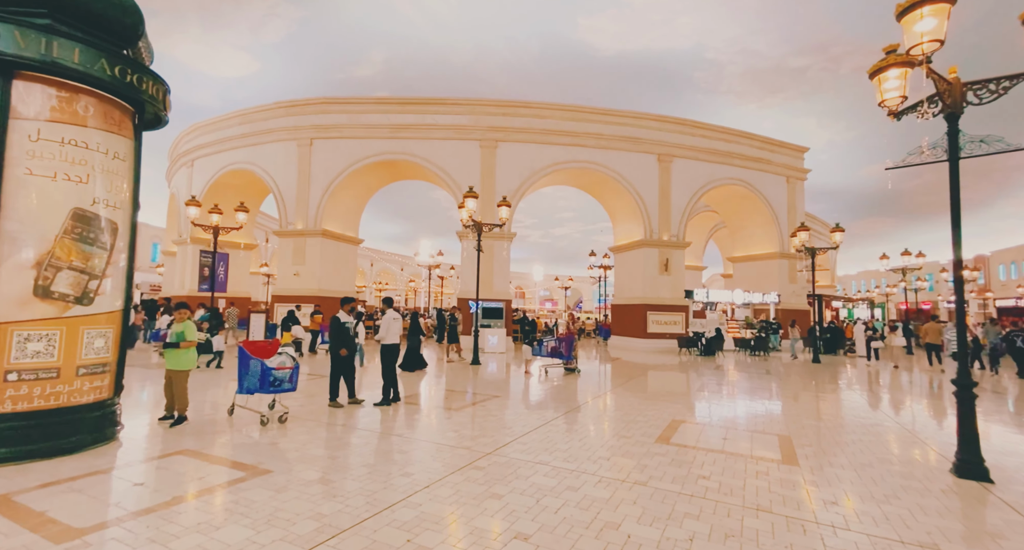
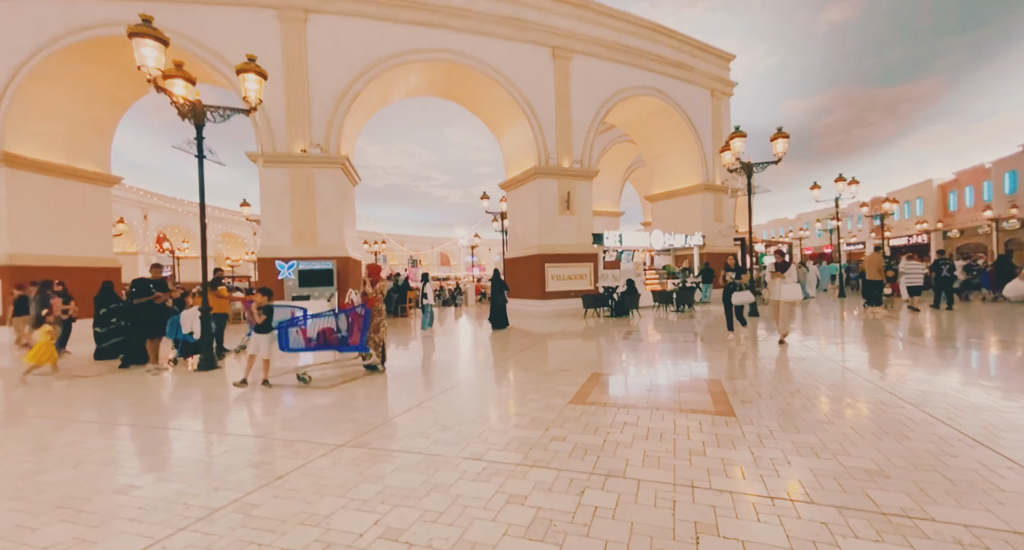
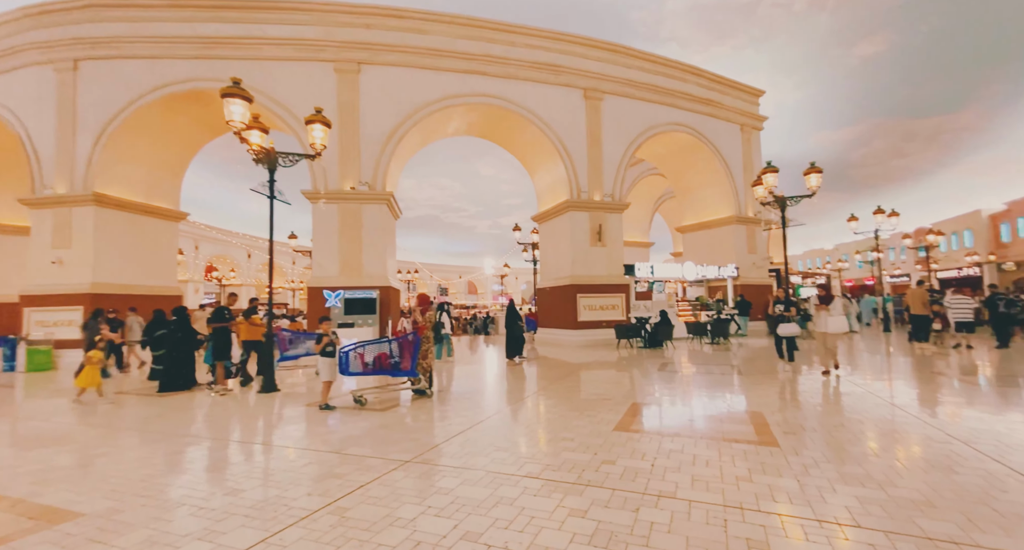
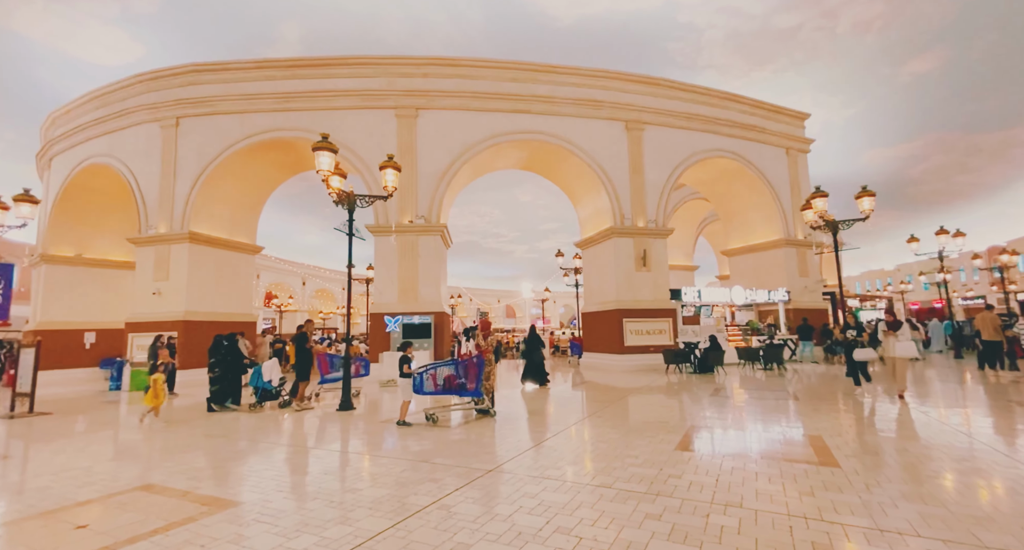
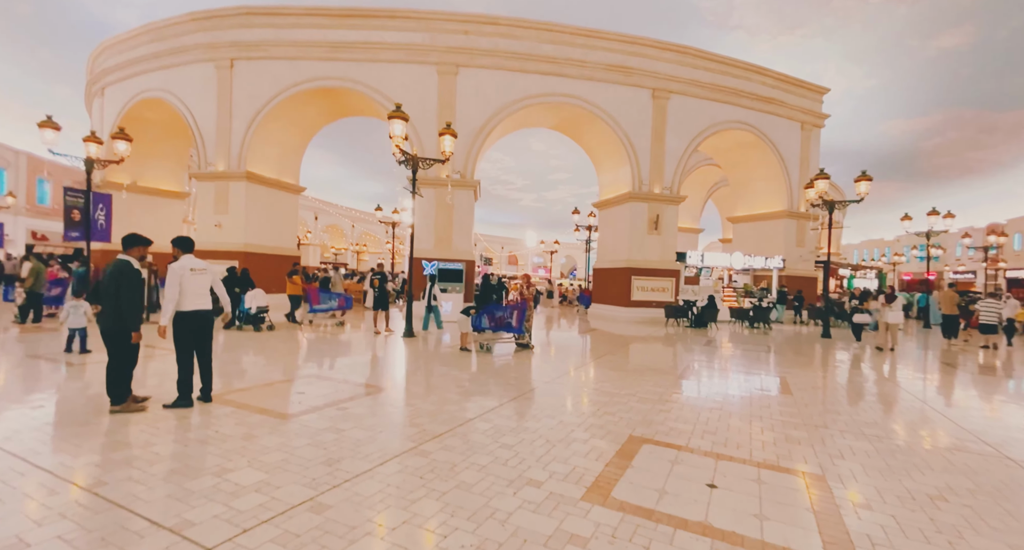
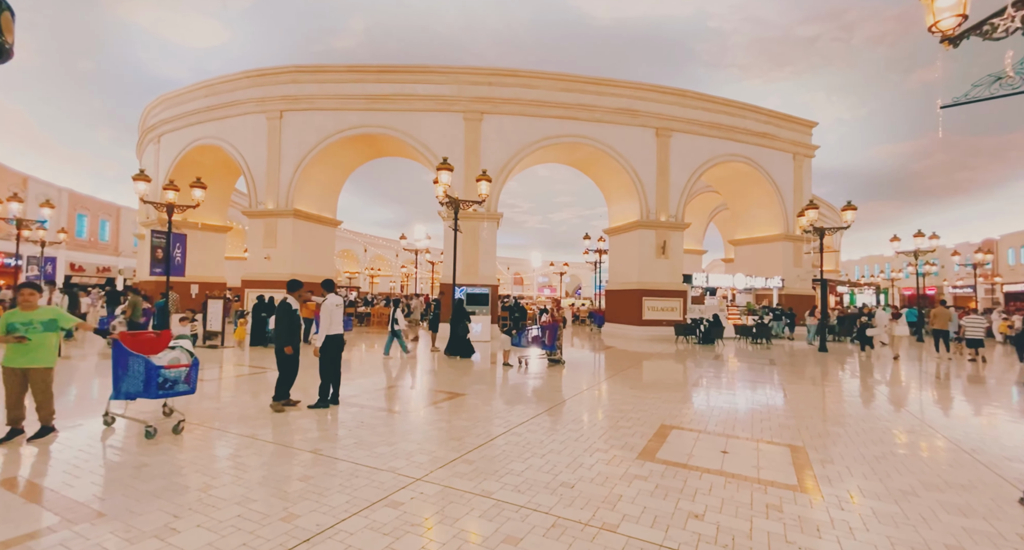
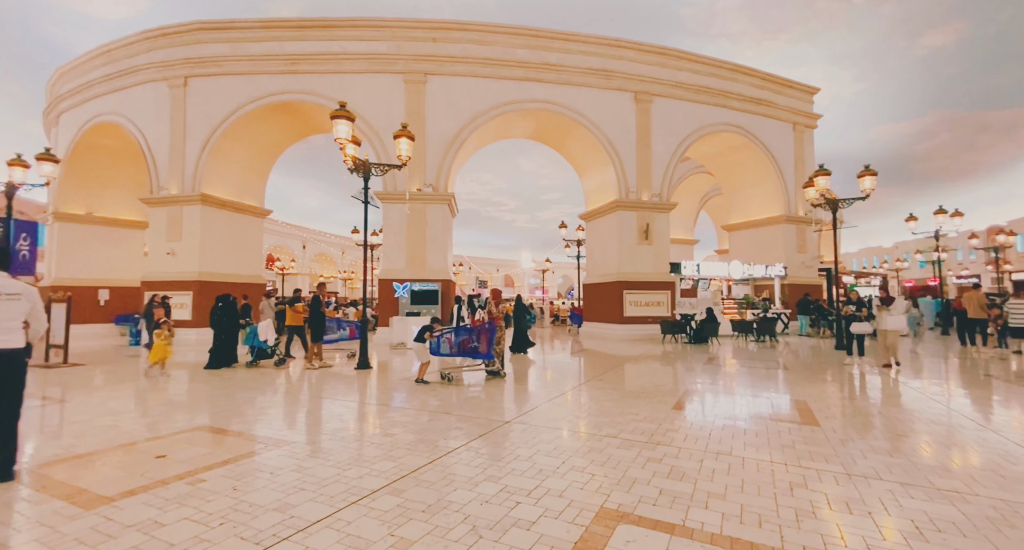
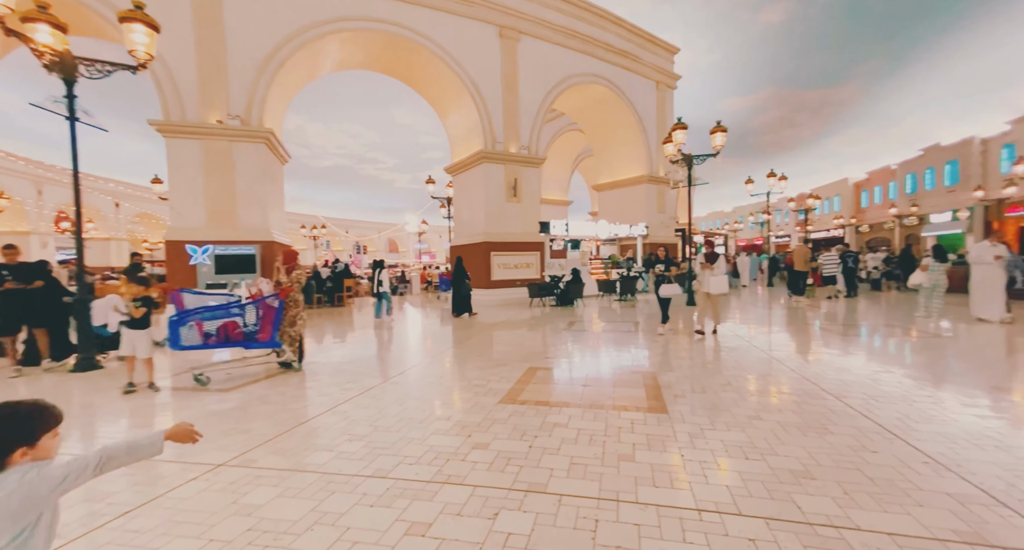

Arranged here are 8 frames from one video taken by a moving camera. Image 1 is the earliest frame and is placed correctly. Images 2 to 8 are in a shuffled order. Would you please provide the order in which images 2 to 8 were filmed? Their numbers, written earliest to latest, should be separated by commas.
6, 5, 7, 4, 3, 2, 8
